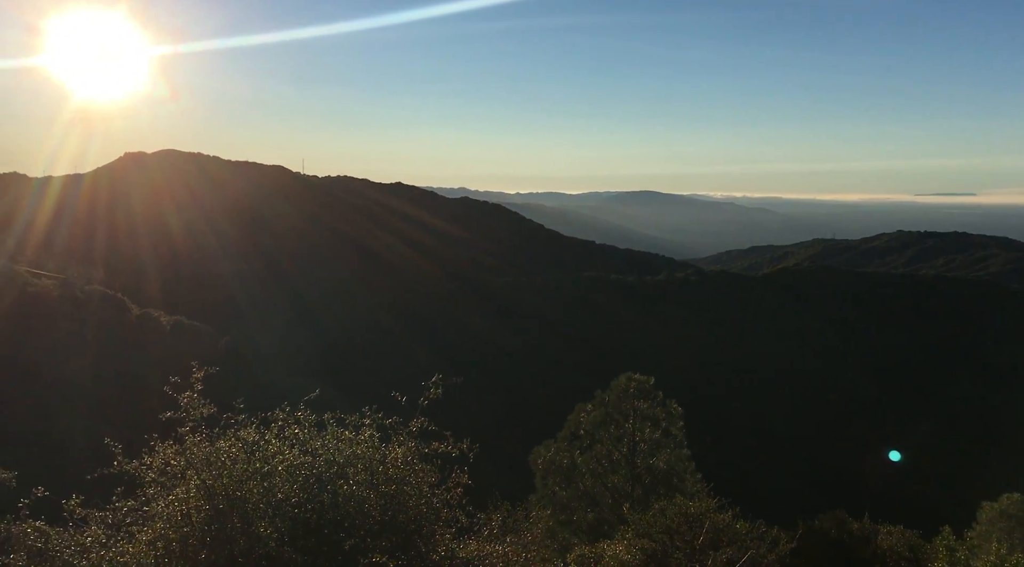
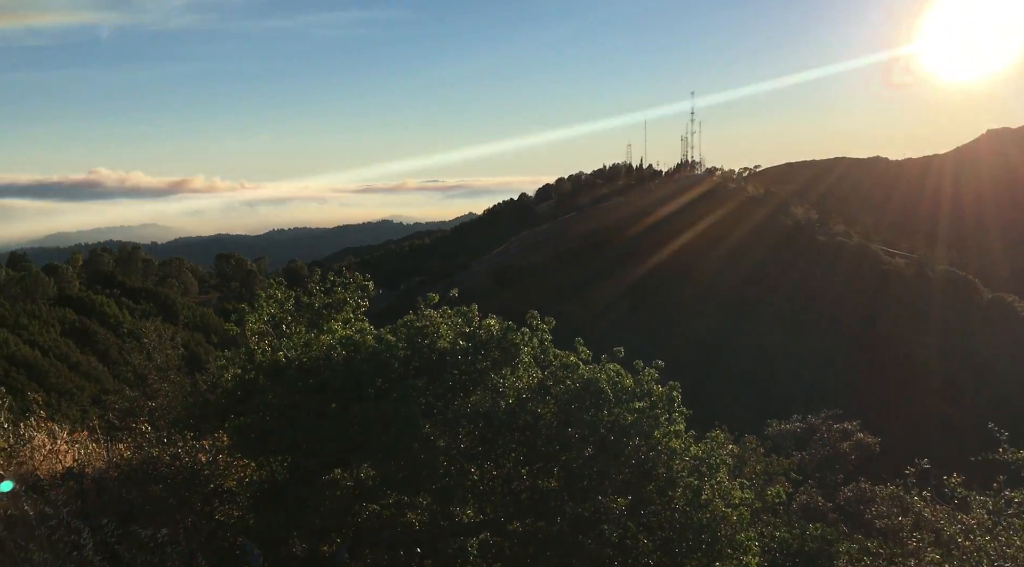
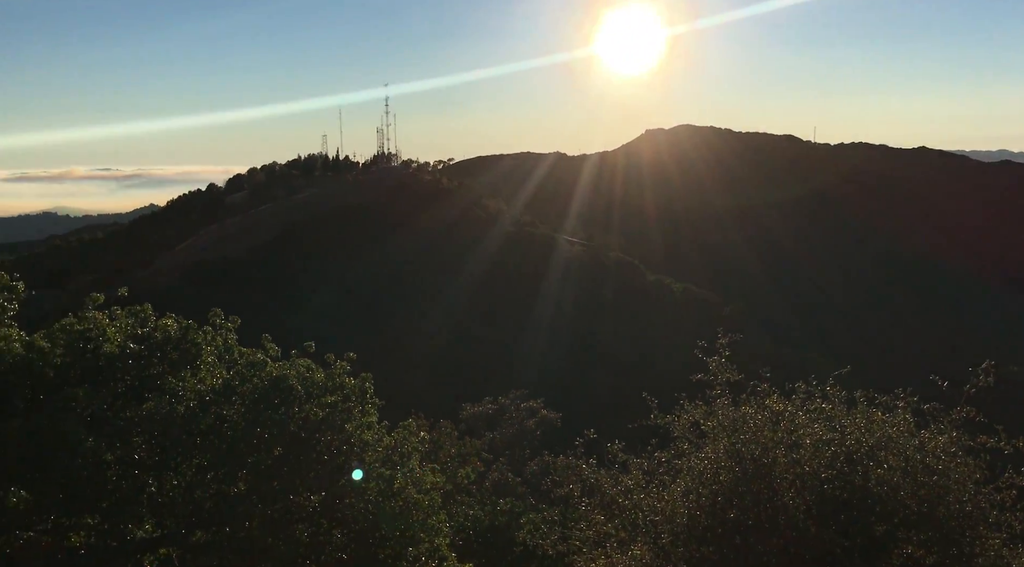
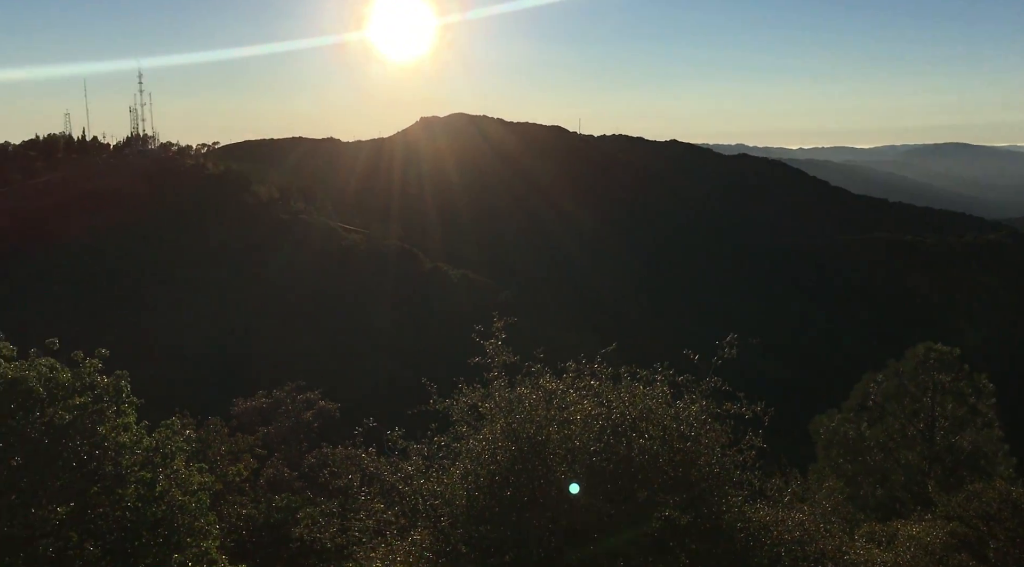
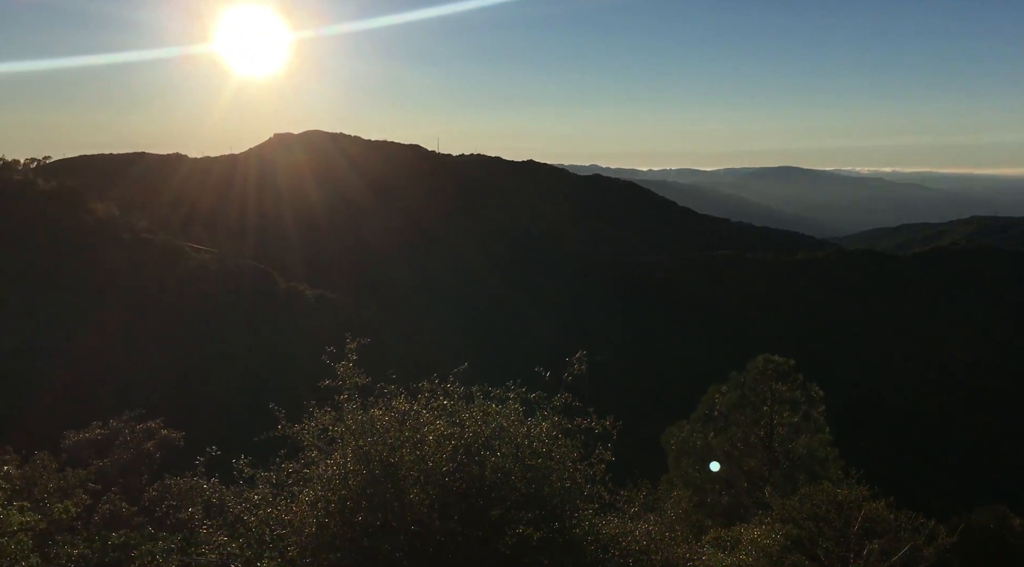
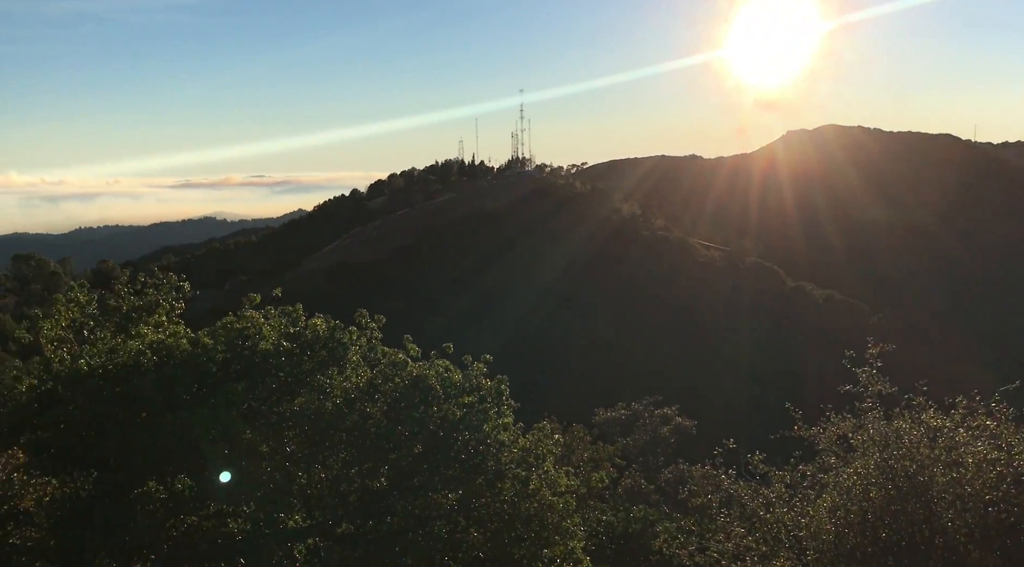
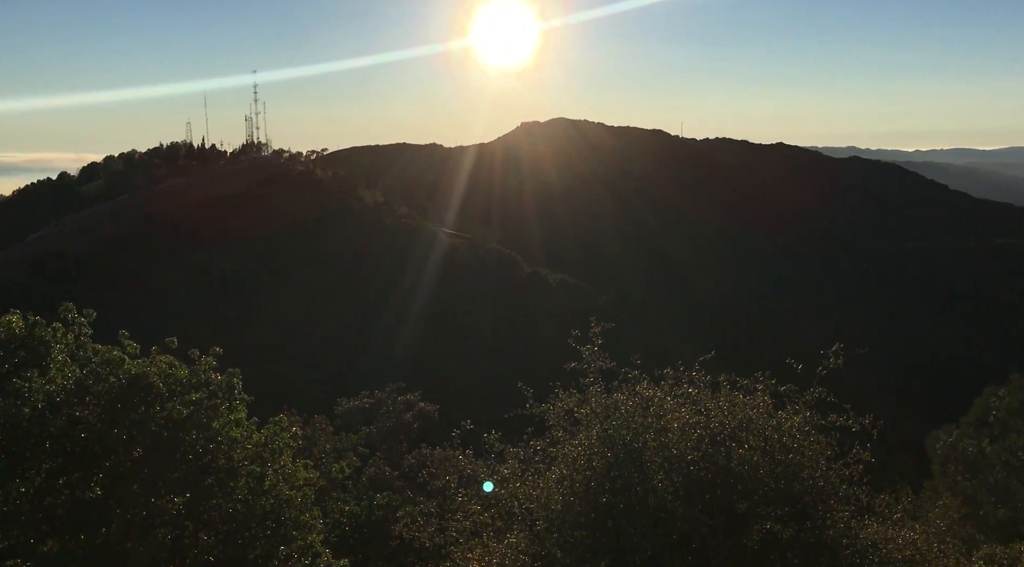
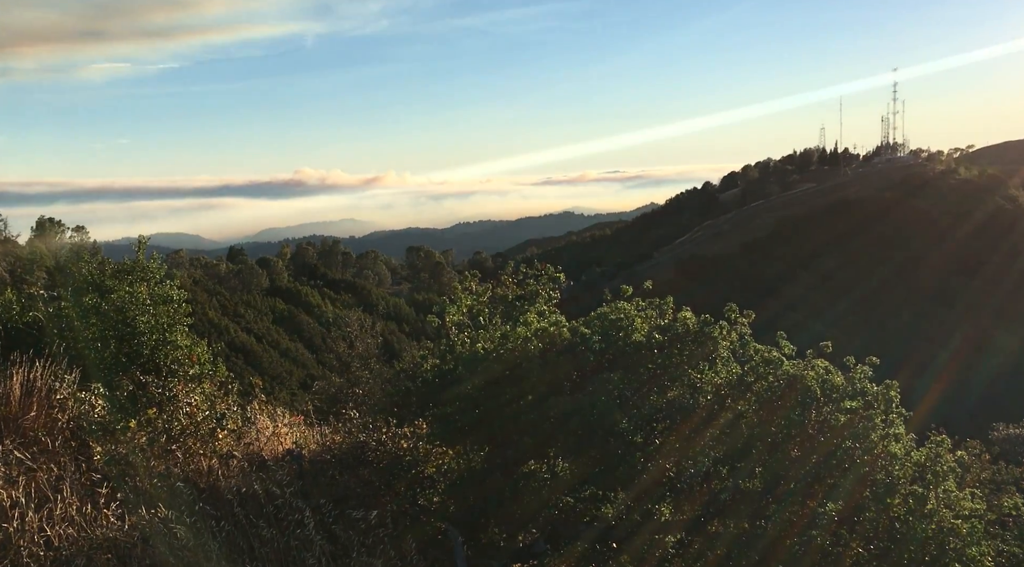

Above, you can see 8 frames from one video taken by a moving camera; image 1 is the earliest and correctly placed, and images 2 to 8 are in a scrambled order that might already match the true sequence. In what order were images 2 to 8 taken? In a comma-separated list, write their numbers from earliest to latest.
5, 4, 7, 3, 6, 2, 8
